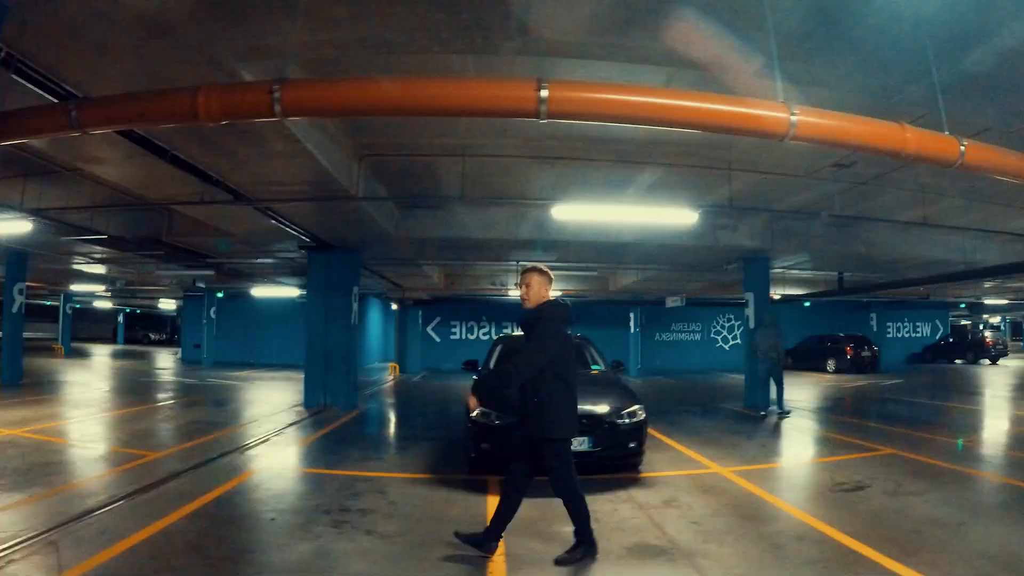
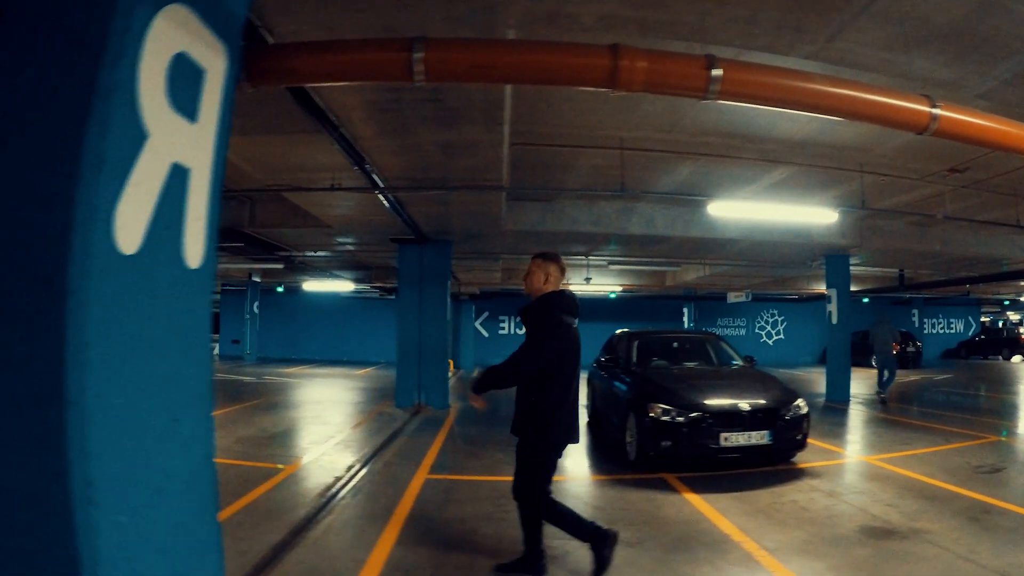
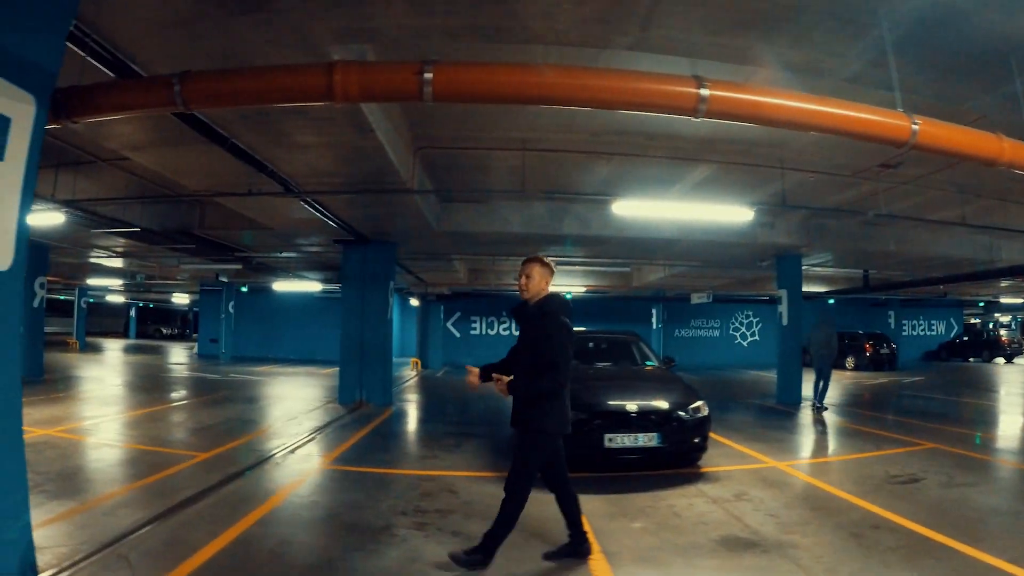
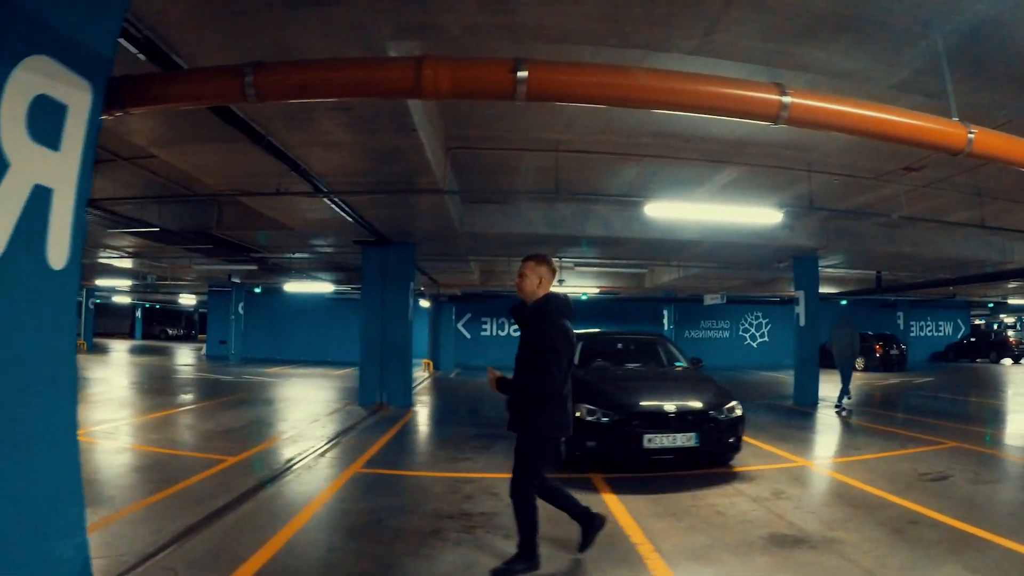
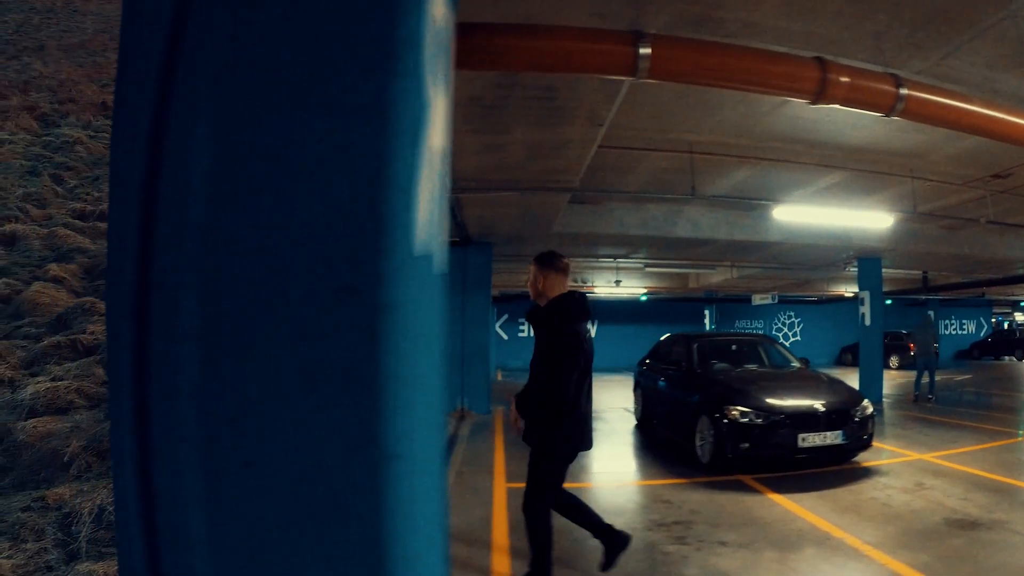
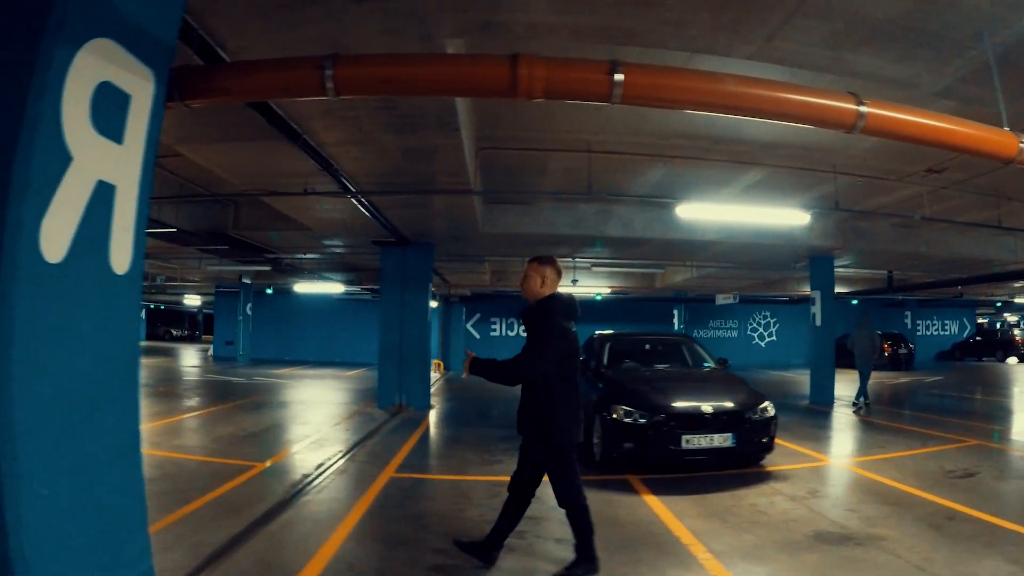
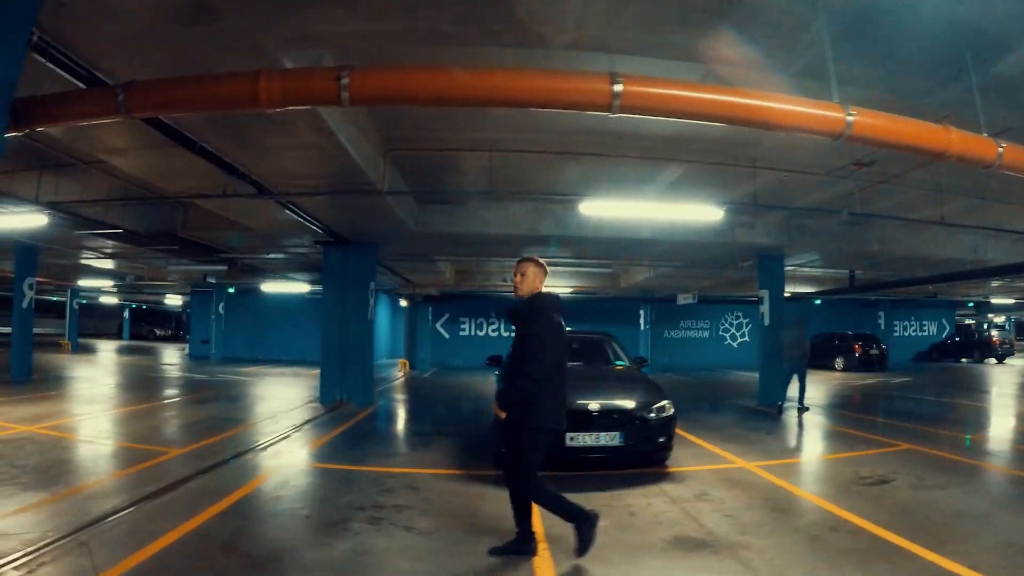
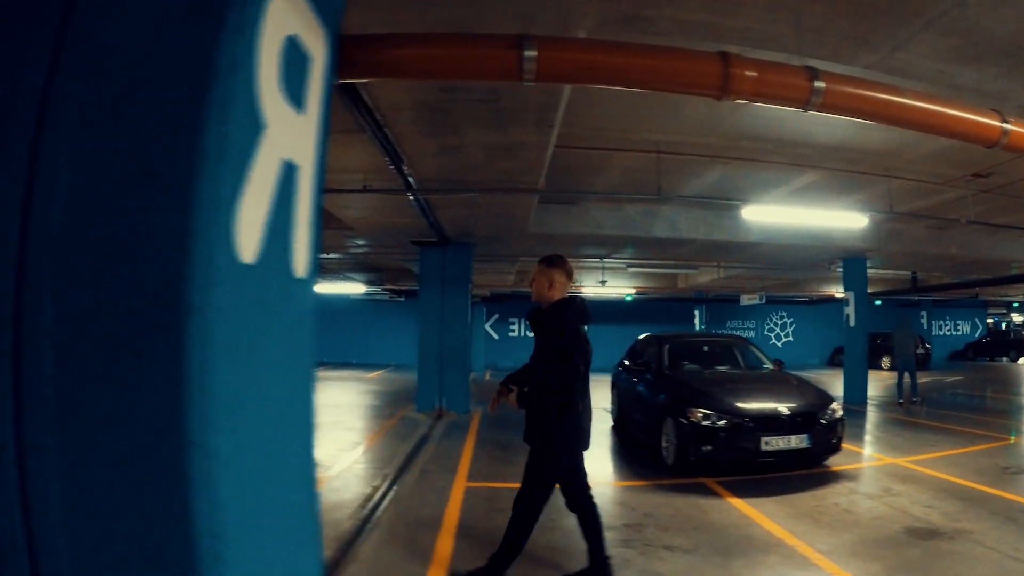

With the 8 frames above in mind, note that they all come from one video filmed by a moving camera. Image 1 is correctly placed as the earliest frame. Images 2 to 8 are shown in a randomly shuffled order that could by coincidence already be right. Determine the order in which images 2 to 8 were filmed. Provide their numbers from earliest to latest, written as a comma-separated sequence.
7, 3, 4, 6, 2, 8, 5
